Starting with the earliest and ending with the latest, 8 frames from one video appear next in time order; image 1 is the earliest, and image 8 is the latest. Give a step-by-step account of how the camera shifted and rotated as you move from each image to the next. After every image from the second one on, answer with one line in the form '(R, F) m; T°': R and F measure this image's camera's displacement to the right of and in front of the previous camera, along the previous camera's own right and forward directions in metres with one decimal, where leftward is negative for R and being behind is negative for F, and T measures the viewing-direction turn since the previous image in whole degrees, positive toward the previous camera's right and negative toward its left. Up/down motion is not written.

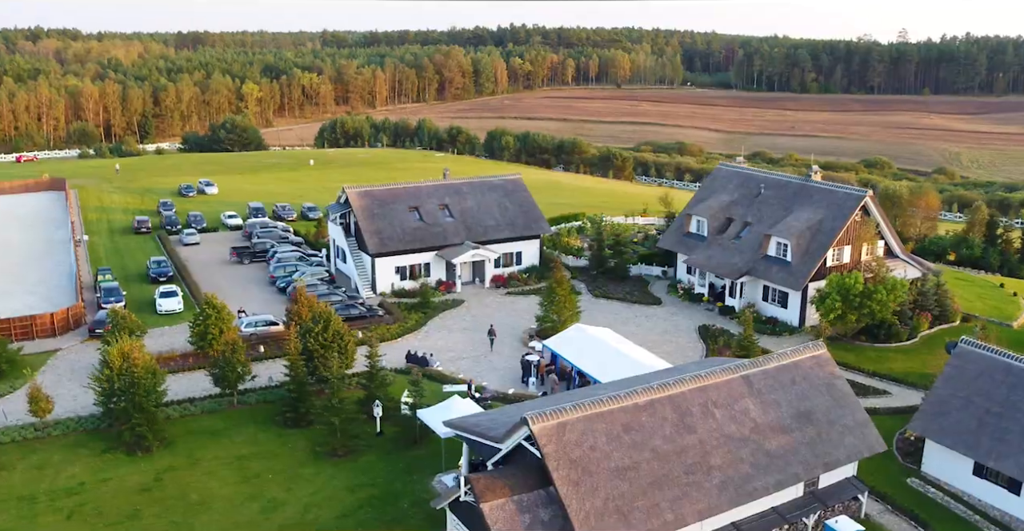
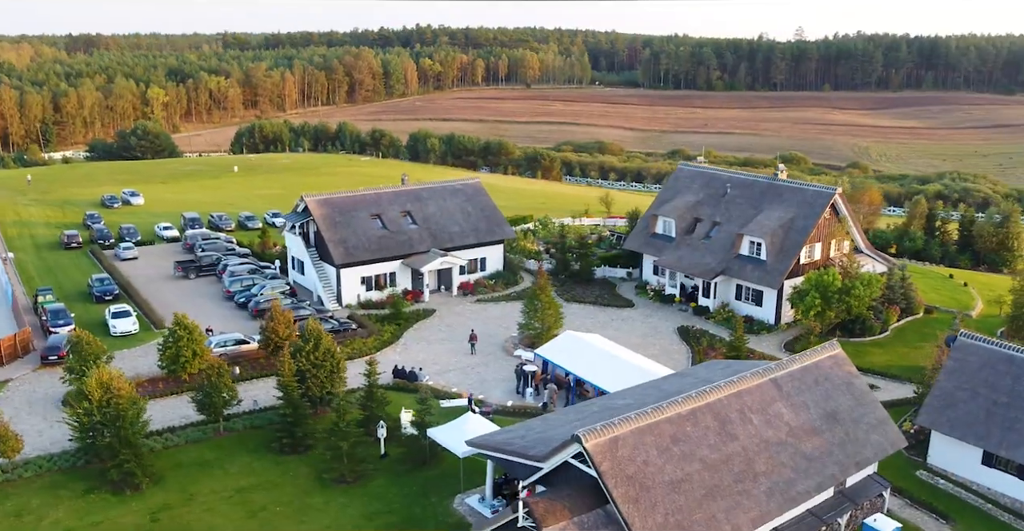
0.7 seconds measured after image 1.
(-3.7, +1.3) m; +6°
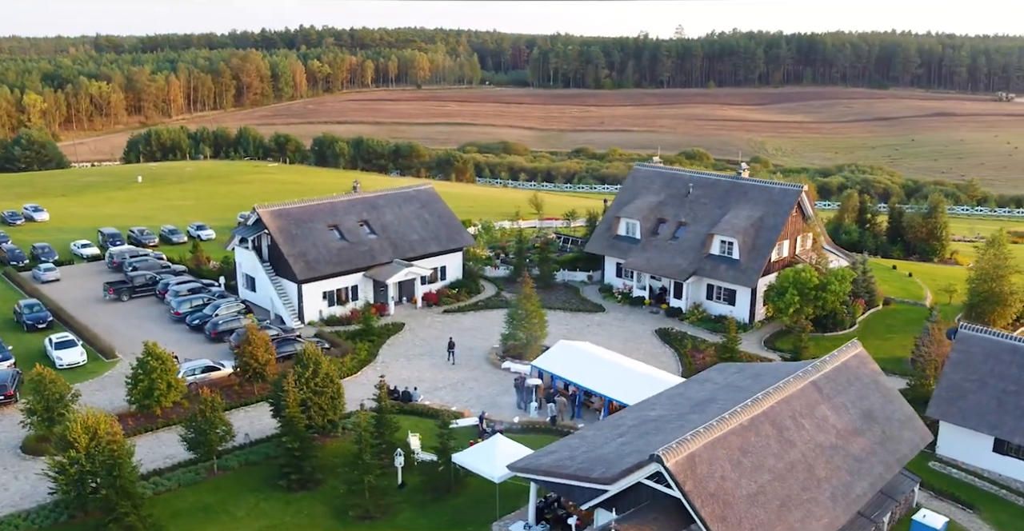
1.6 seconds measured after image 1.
(-4.6, +1.7) m; +7°
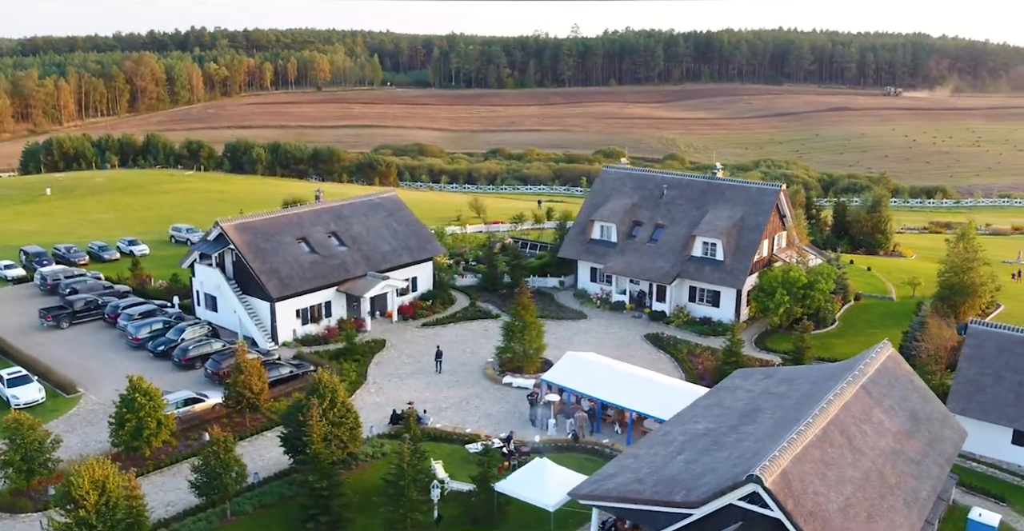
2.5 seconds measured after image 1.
(-4.4, +1.9) m; +7°
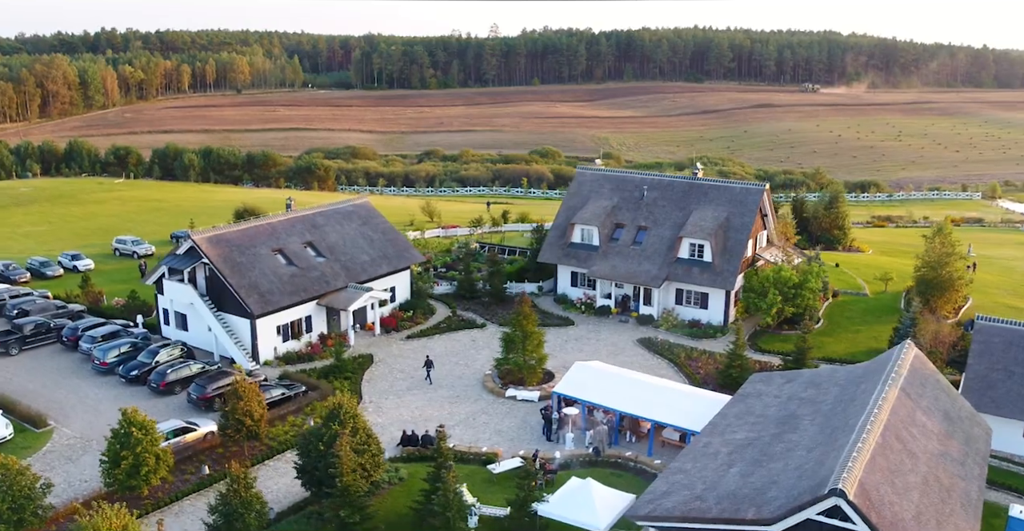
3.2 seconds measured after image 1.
(-3.4, +1.5) m; +5°
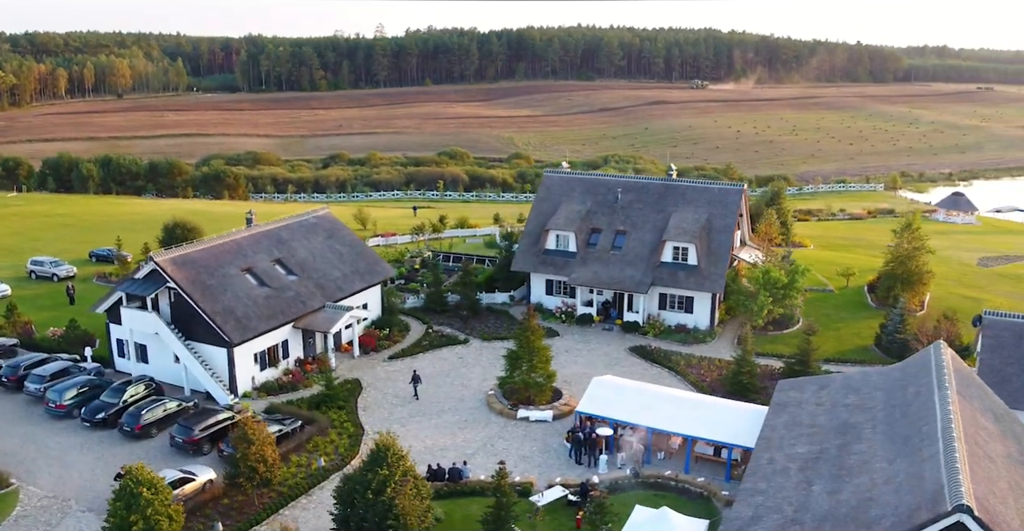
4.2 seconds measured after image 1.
(-4.8, +2.4) m; +7°
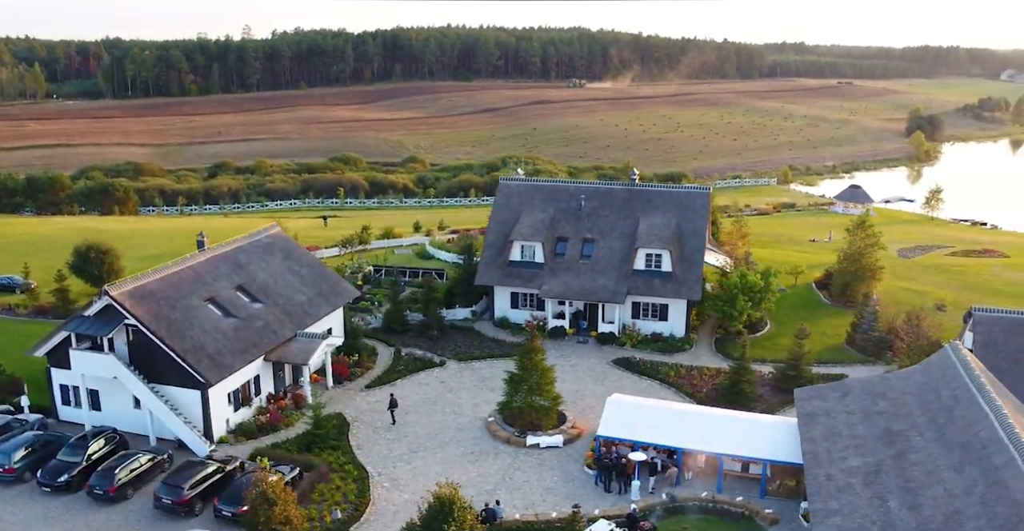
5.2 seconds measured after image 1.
(-4.8, +2.3) m; +8°
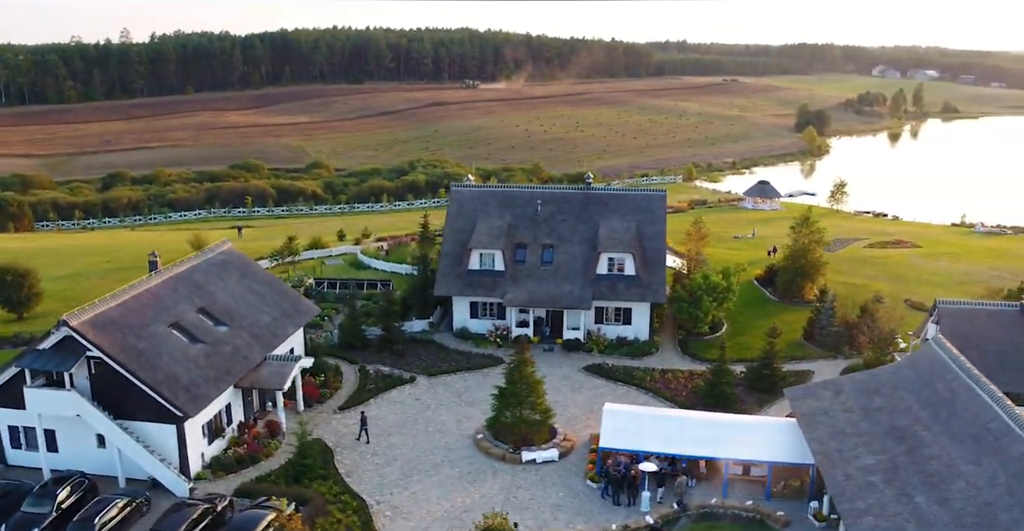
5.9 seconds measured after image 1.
(-3.6, +1.0) m; +7°
